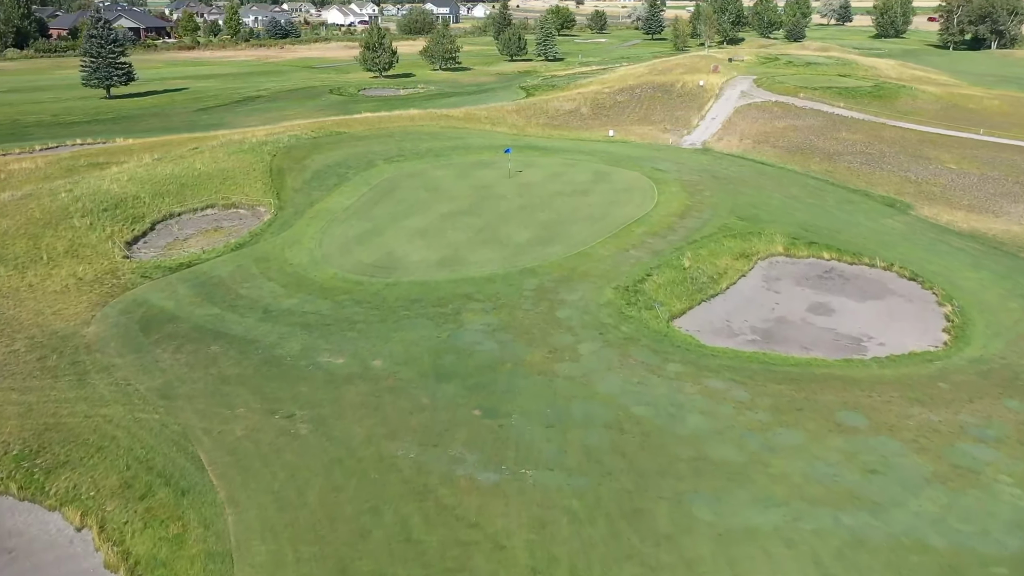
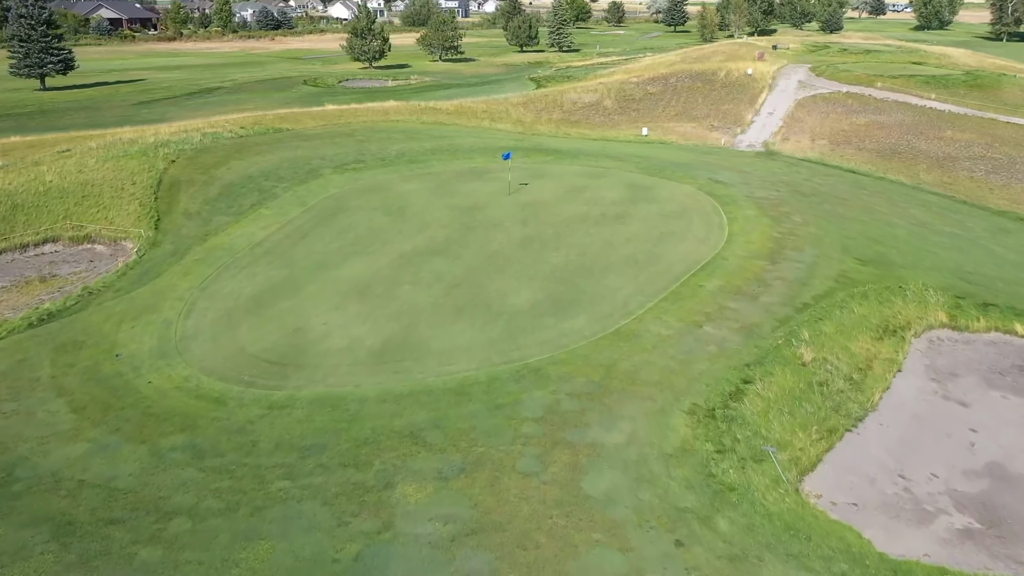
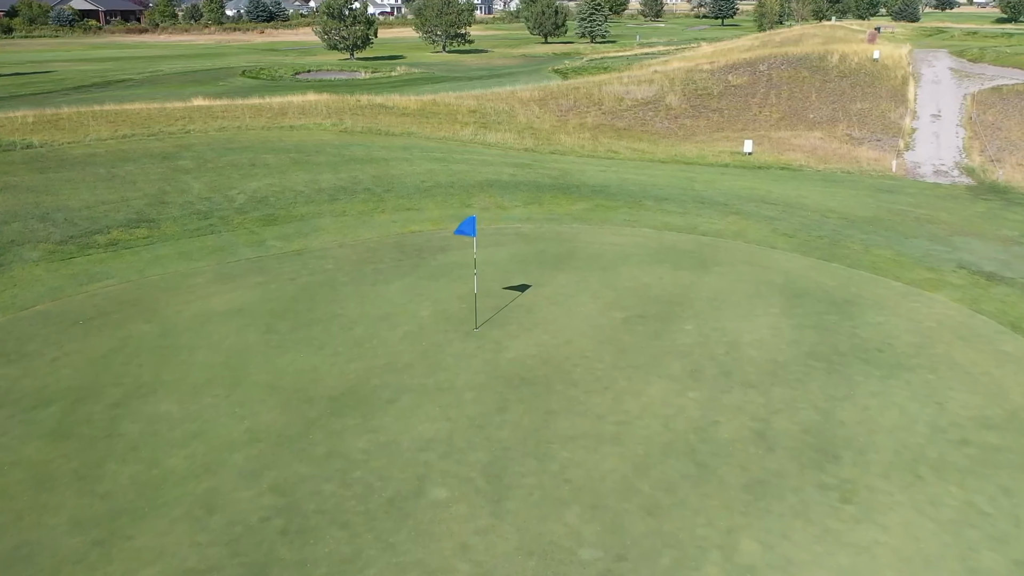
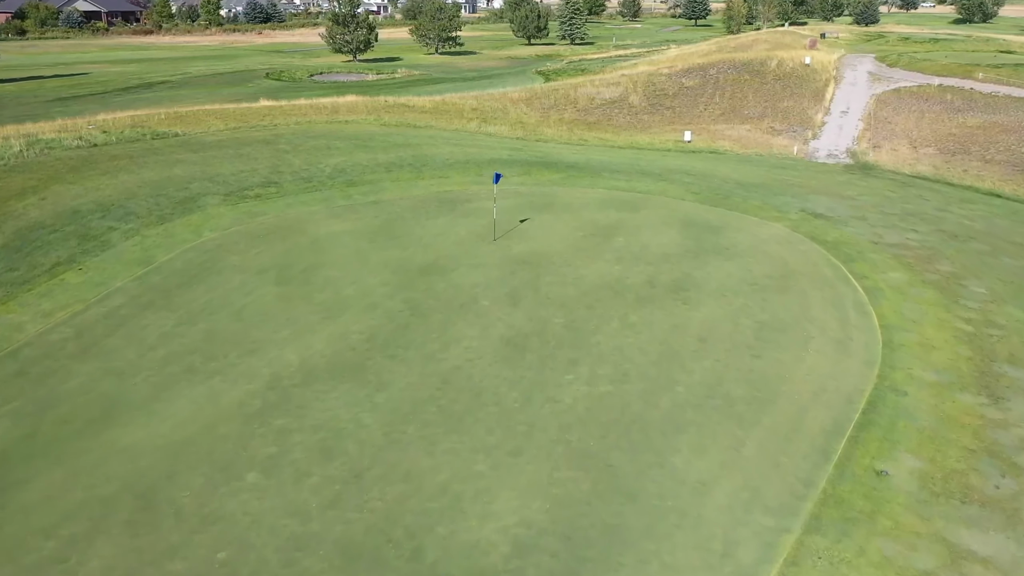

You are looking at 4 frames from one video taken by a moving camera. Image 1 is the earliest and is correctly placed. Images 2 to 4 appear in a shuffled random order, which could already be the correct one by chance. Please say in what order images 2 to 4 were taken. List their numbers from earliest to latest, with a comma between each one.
2, 4, 3
